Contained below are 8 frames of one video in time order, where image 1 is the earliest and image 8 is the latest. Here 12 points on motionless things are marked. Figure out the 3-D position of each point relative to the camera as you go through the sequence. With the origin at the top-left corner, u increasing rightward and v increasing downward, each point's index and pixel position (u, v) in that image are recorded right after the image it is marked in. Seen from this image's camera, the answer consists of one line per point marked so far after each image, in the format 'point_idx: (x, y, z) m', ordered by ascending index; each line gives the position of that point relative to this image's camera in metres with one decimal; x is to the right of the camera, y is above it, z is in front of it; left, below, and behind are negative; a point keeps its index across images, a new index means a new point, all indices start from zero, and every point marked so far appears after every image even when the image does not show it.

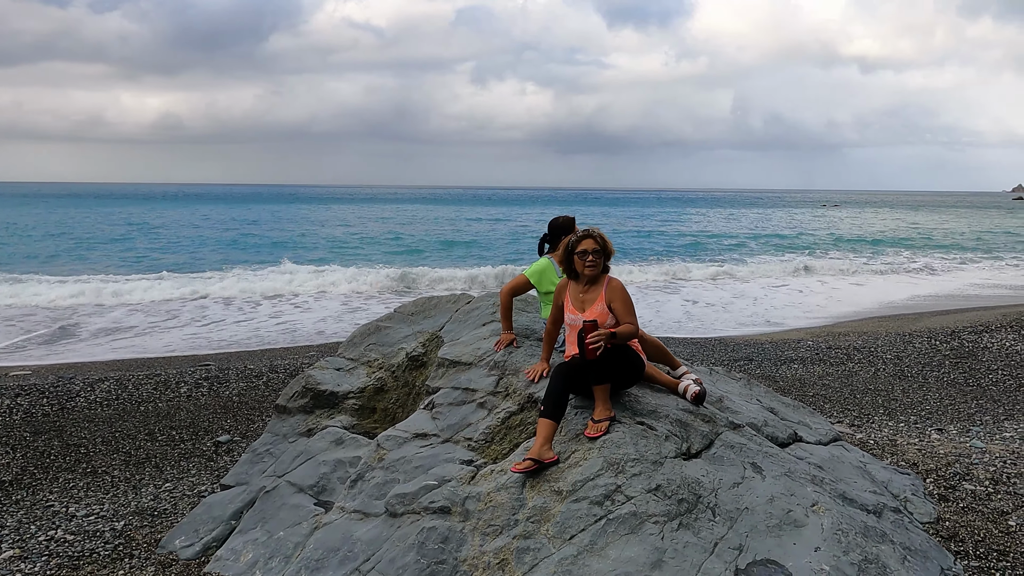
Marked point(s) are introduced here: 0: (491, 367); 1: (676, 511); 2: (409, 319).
0: (-0.2, -0.6, +5.3) m
1: (+1.0, -1.3, +3.9) m
2: (-1.0, -0.3, +6.5) m
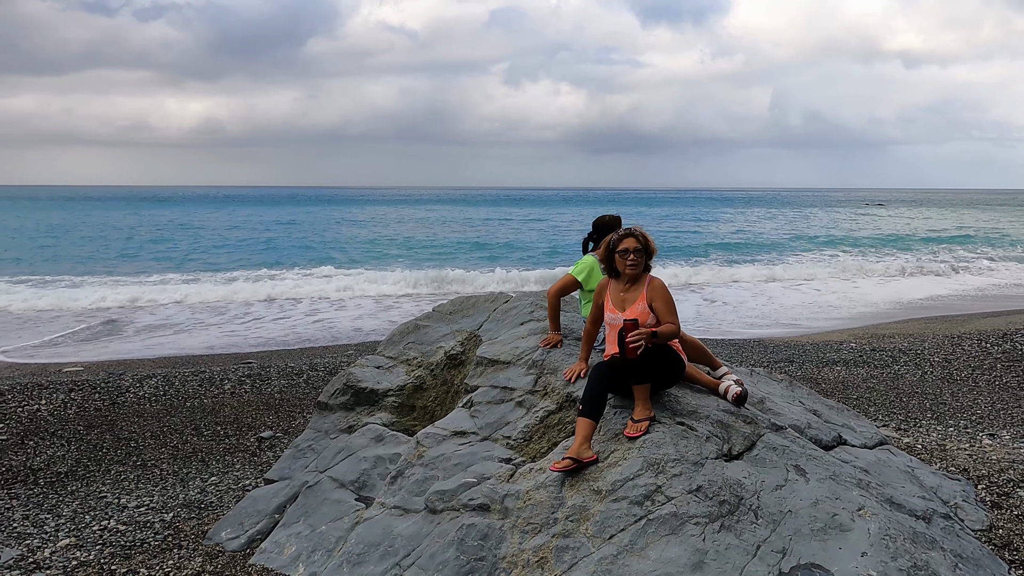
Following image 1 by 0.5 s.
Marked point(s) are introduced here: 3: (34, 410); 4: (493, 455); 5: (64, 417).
0: (+0.1, -0.6, +5.3) m
1: (+1.2, -1.3, +3.8) m
2: (-0.6, -0.3, +6.6) m
3: (-6.5, -1.6, +9.0) m
4: (-0.1, -1.2, +4.7) m
5: (-5.8, -1.7, +8.6) m
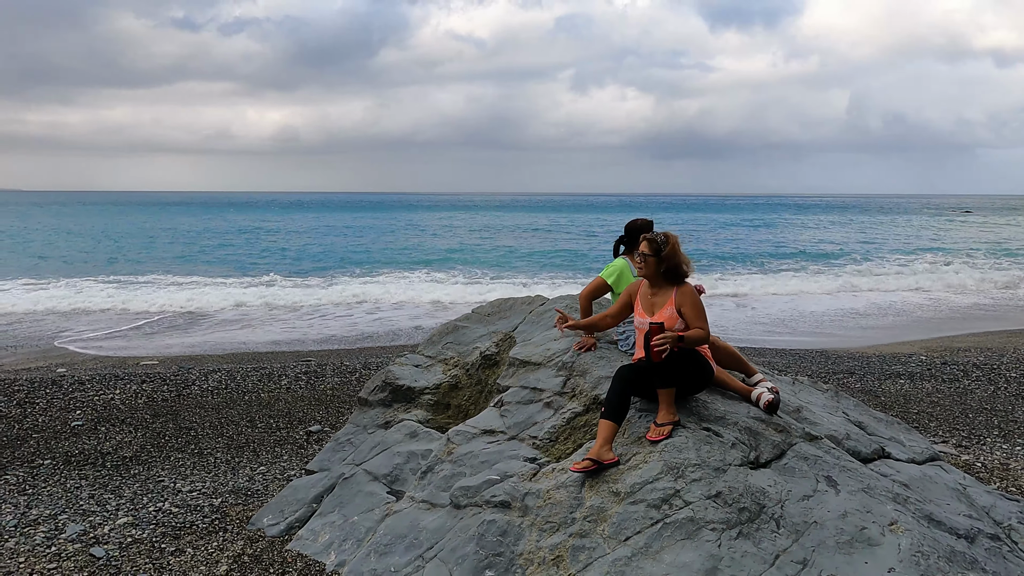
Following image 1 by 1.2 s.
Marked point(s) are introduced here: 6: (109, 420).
0: (+0.4, -0.6, +5.3) m
1: (+1.3, -1.3, +3.8) m
2: (-0.3, -0.3, +6.7) m
3: (-5.9, -1.6, +9.6) m
4: (+0.1, -1.2, +4.8) m
5: (-5.2, -1.6, +9.2) m
6: (-5.2, -1.7, +8.5) m
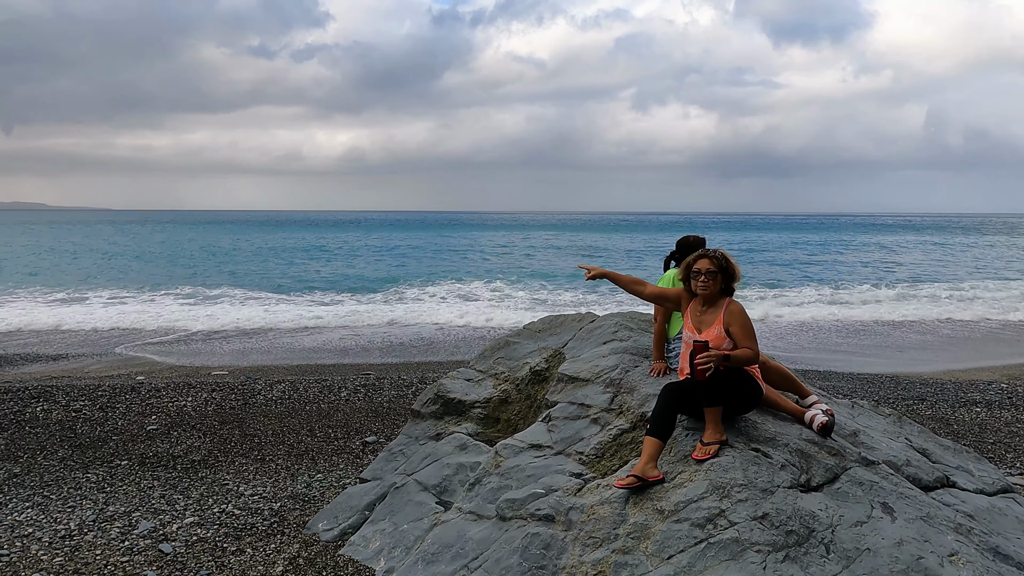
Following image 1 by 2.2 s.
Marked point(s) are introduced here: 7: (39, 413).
0: (+0.8, -0.8, +5.4) m
1: (+1.5, -1.4, +3.7) m
2: (+0.2, -0.5, +6.8) m
3: (-5.1, -1.8, +10.2) m
4: (+0.4, -1.3, +4.8) m
5: (-4.5, -1.8, +9.6) m
6: (-4.5, -1.9, +9.0) m
7: (-7.1, -1.8, +9.9) m
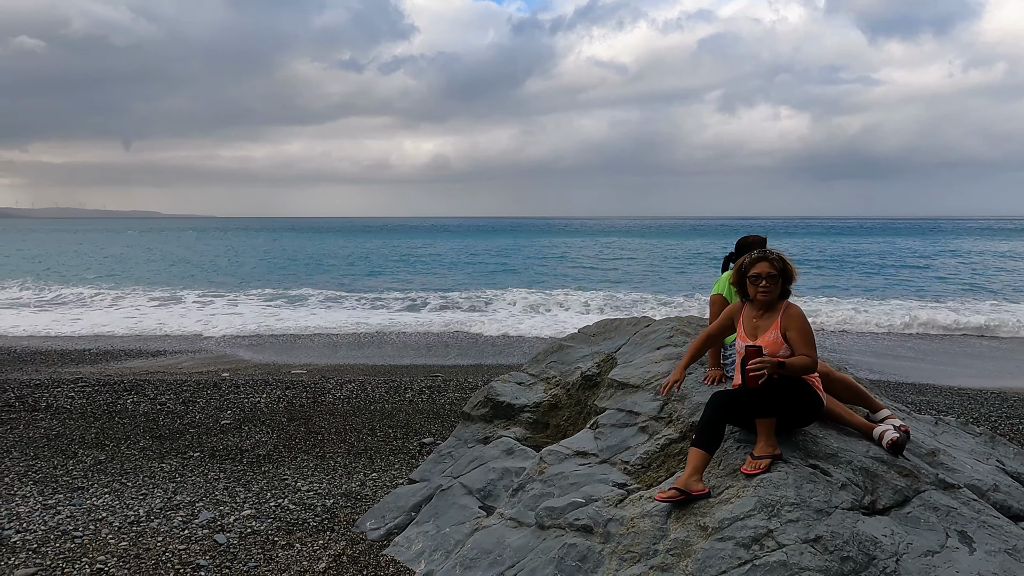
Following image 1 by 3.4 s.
0: (+1.1, -0.8, +5.1) m
1: (+1.7, -1.4, +3.4) m
2: (+0.8, -0.5, +6.6) m
3: (-4.1, -1.8, +10.6) m
4: (+0.7, -1.3, +4.6) m
5: (-3.6, -1.8, +10.0) m
6: (-3.7, -1.9, +9.3) m
7: (-6.1, -1.8, +10.6) m
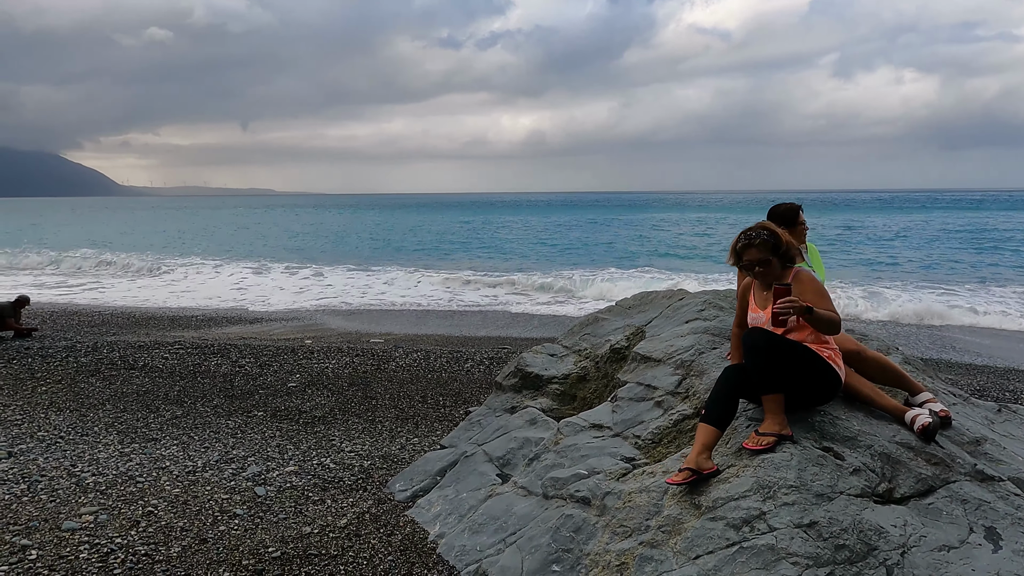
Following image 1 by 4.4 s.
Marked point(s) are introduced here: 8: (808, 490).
0: (+1.2, -0.6, +4.9) m
1: (+1.5, -1.3, +3.2) m
2: (+1.1, -0.2, +6.4) m
3: (-3.1, -1.3, +11.1) m
4: (+0.7, -1.1, +4.5) m
5: (-2.7, -1.4, +10.5) m
6: (-2.9, -1.4, +9.8) m
7: (-5.1, -1.3, +11.4) m
8: (+1.5, -1.1, +3.4) m
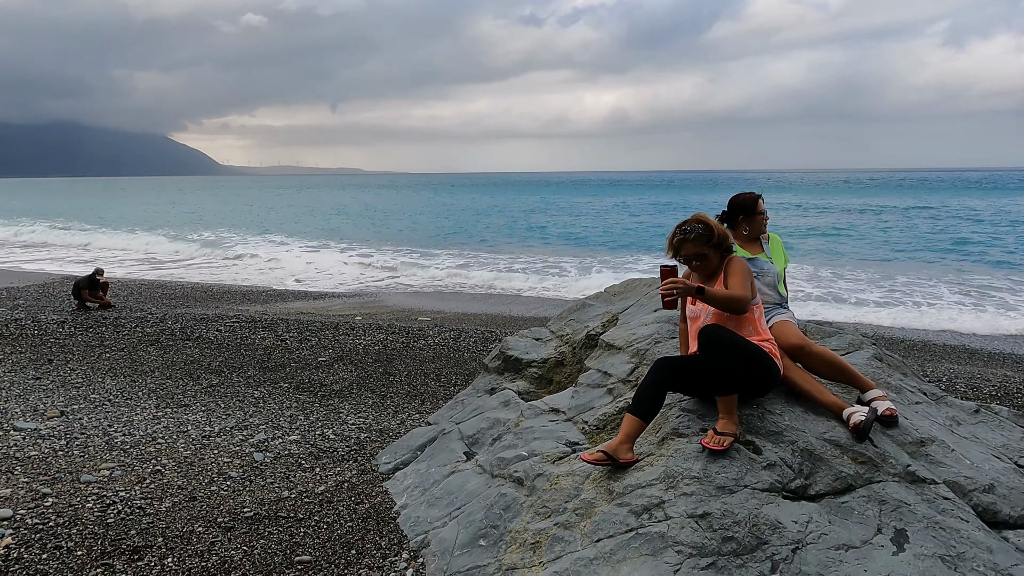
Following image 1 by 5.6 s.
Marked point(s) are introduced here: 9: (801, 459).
0: (+0.9, -0.5, +5.0) m
1: (+1.0, -1.3, +3.2) m
2: (+1.0, -0.1, +6.4) m
3: (-2.7, -1.0, +11.7) m
4: (+0.4, -1.0, +4.6) m
5: (-2.3, -1.0, +11.0) m
6: (-2.6, -1.1, +10.3) m
7: (-4.6, -0.9, +12.2) m
8: (+1.1, -1.0, +3.5) m
9: (+1.6, -0.9, +3.7) m
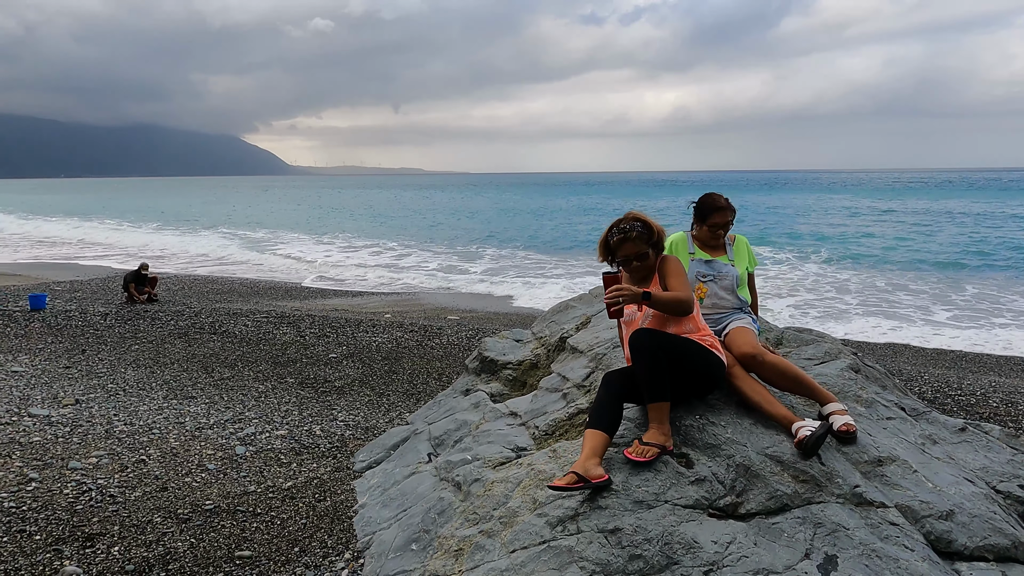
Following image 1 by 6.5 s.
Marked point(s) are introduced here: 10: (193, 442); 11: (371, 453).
0: (+0.6, -0.5, +4.8) m
1: (+0.5, -1.3, +3.0) m
2: (+0.8, -0.1, +6.2) m
3: (-2.4, -0.9, +11.8) m
4: (0.0, -1.0, +4.5) m
5: (-2.1, -1.0, +11.0) m
6: (-2.5, -1.1, +10.4) m
7: (-4.3, -0.9, +12.4) m
8: (+0.6, -1.0, +3.3) m
9: (+1.2, -1.0, +3.4) m
10: (-3.2, -1.6, +6.7) m
11: (-1.3, -1.5, +6.1) m
